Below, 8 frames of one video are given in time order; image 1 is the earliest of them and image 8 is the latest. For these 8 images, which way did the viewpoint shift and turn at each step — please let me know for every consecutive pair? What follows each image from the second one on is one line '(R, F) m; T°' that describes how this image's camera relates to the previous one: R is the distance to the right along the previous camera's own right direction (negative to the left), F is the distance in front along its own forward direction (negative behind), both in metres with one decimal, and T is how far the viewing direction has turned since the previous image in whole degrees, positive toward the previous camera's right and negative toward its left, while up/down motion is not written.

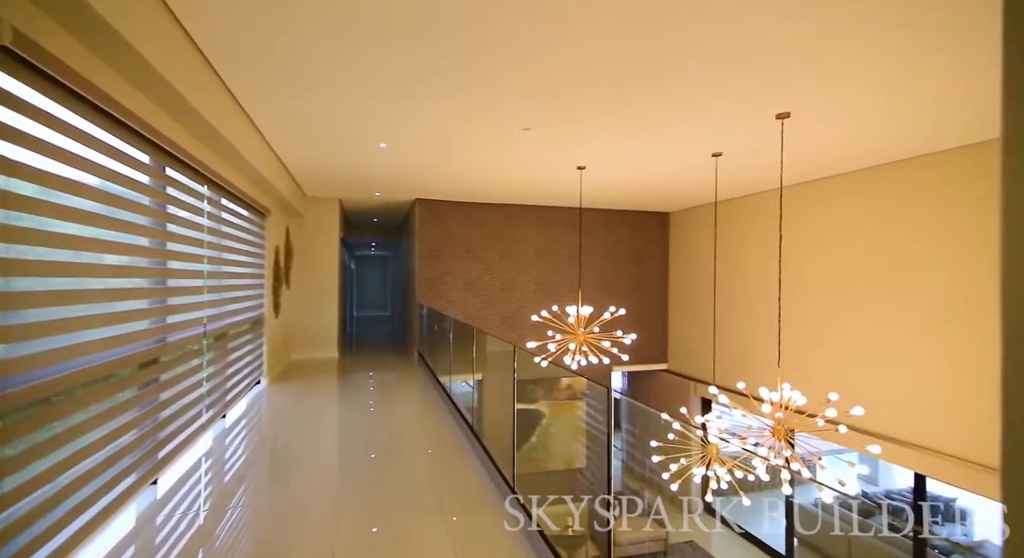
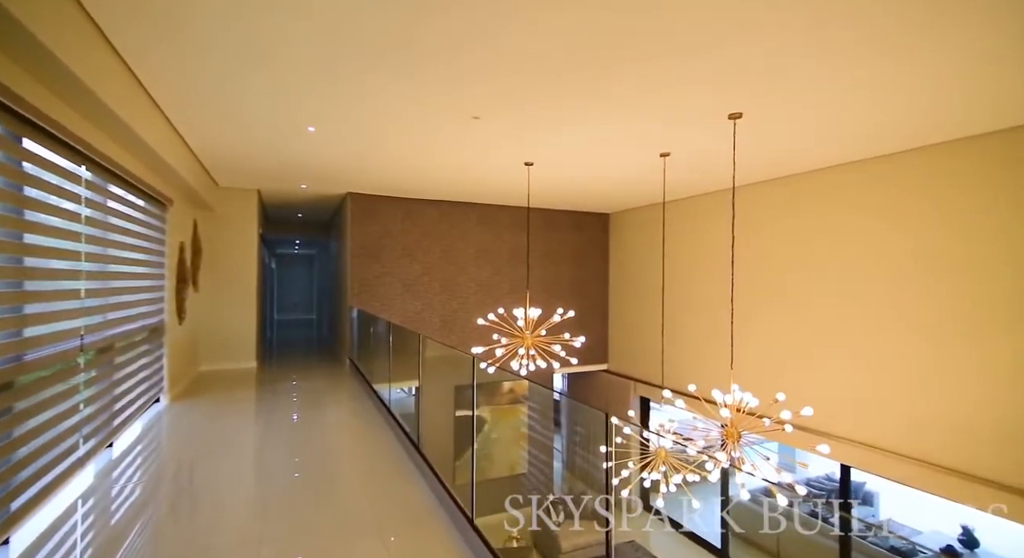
(-0.1, +0.3) m; +8°
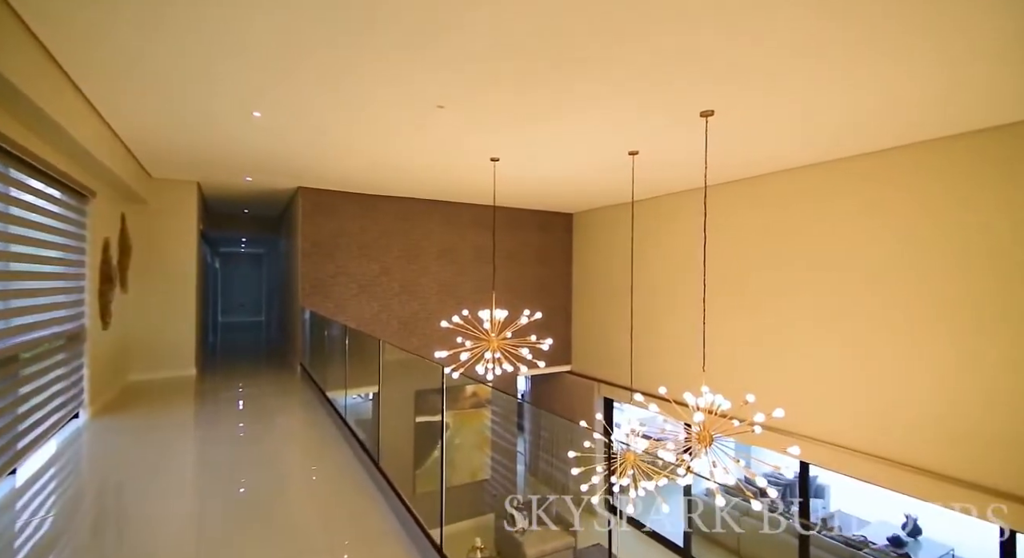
(-0.1, +0.2) m; +5°
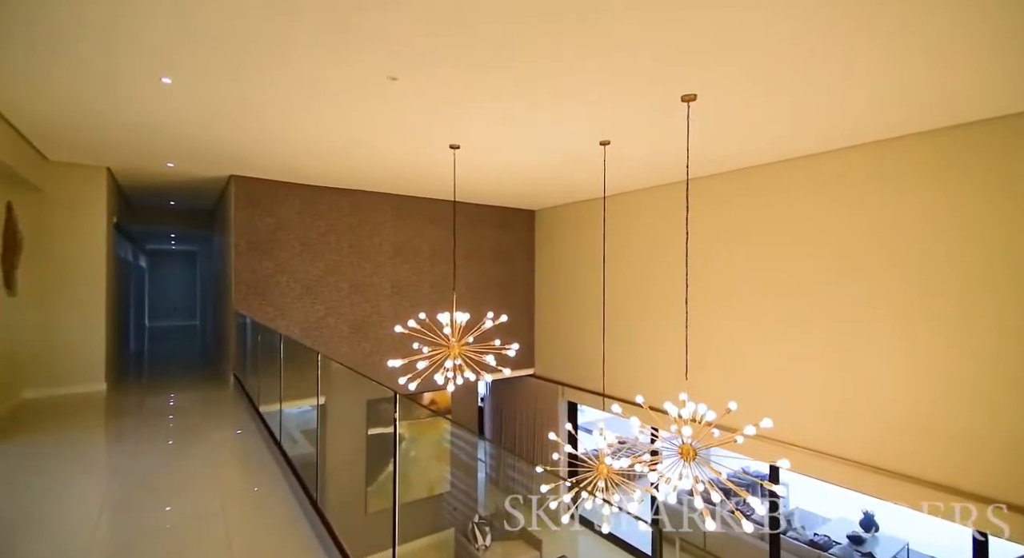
(-0.1, +0.4) m; +5°
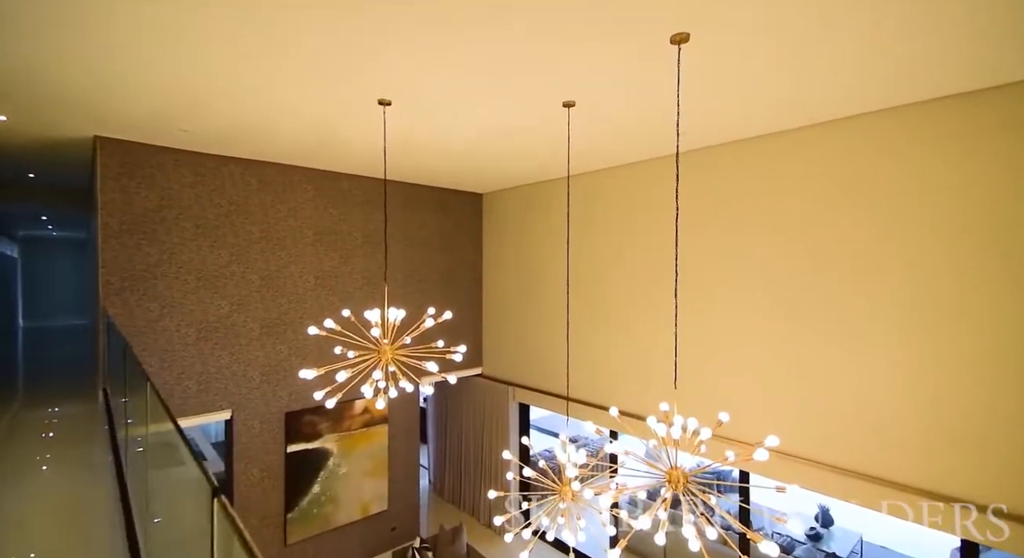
(0.0, +0.8) m; +6°
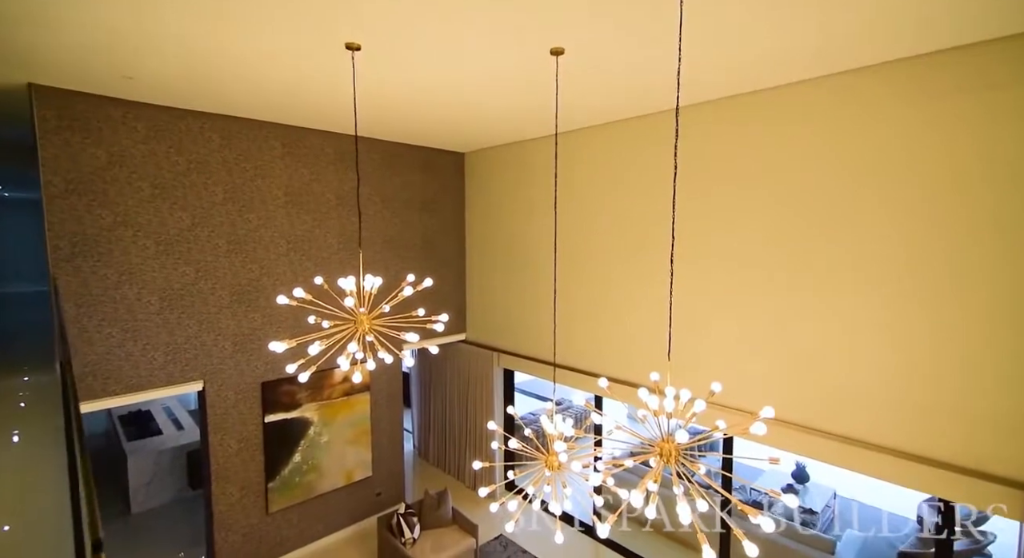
(0.0, +0.2) m; +2°
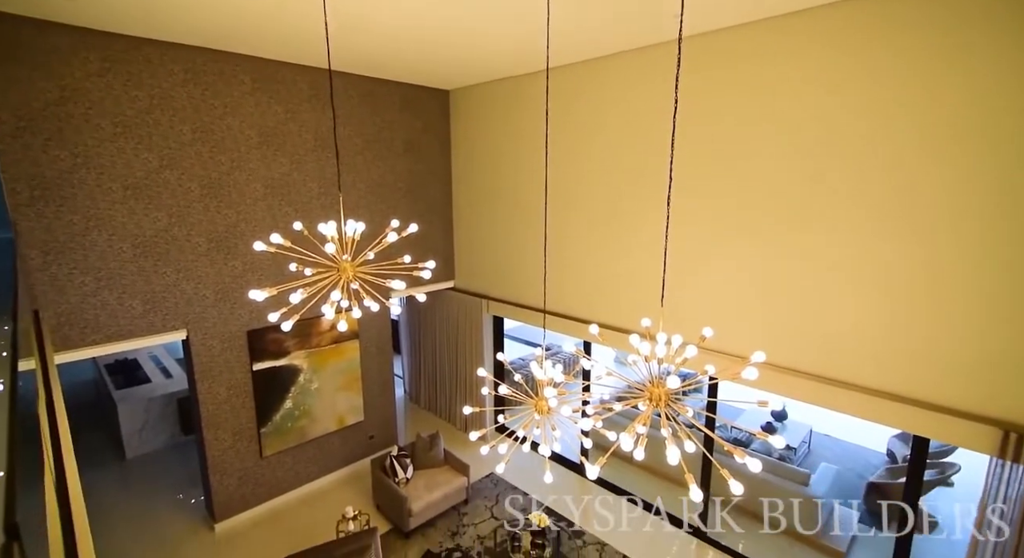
(0.0, +0.1) m; +1°
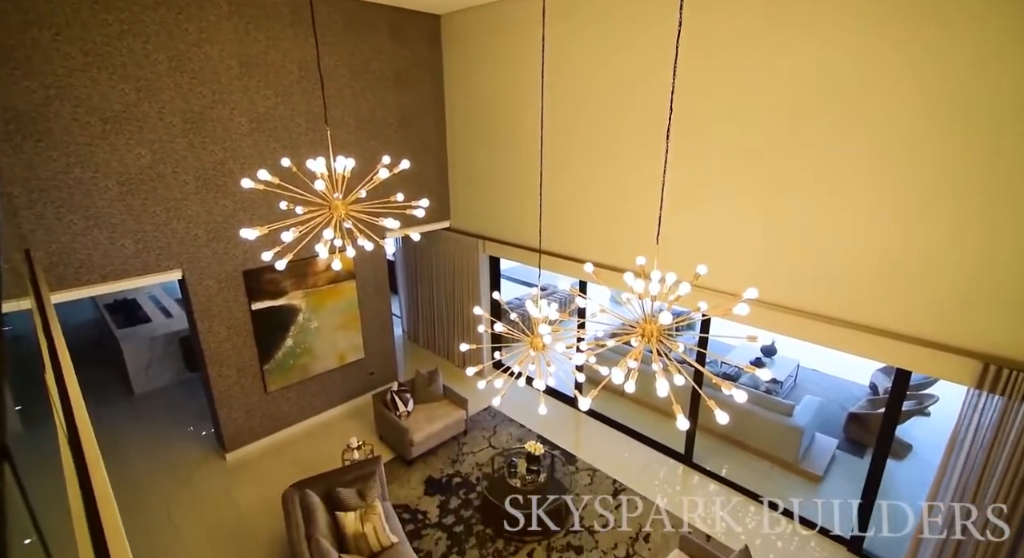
(0.0, 0.0) m; 0°
